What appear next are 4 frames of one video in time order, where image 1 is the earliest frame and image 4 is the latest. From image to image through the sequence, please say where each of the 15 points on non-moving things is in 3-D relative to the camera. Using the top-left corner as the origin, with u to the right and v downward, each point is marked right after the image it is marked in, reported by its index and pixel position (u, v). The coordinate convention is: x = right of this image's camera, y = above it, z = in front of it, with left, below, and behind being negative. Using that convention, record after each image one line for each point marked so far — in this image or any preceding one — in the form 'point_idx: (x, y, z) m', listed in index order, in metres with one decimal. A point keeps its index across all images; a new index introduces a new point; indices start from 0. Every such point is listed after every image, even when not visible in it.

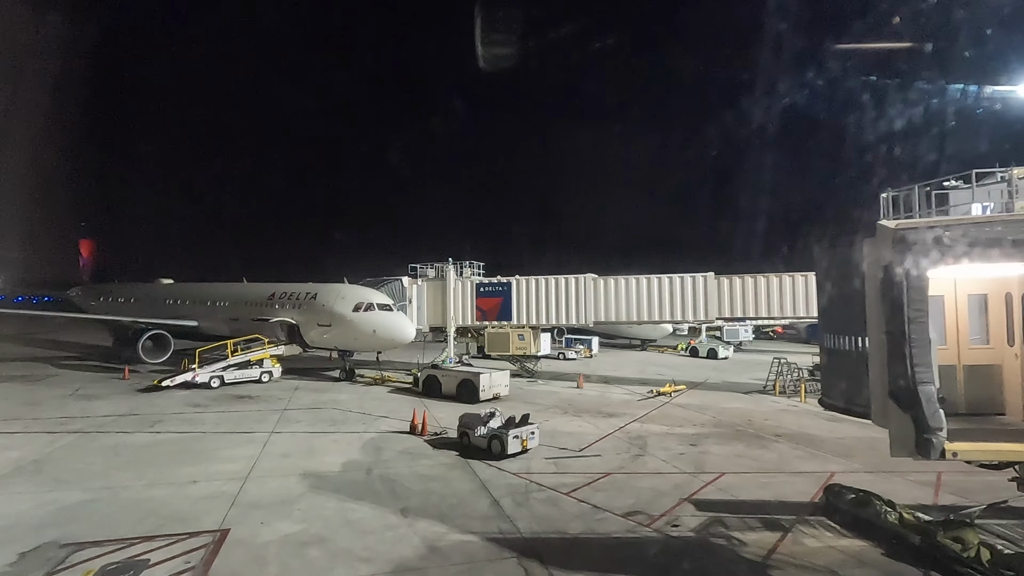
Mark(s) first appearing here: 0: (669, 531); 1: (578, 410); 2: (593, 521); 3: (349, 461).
0: (+2.5, -3.9, +8.6) m
1: (+2.2, -4.2, +18.1) m
2: (+1.3, -3.9, +8.9) m
3: (-3.6, -3.8, +11.8) m
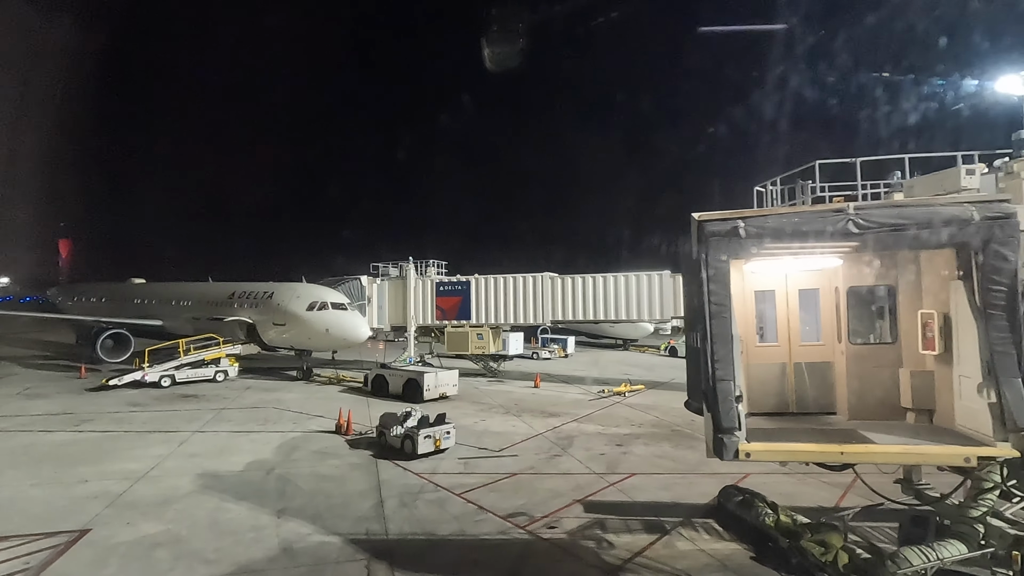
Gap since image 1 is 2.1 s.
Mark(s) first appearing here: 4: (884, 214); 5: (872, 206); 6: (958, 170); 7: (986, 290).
0: (+0.5, -3.9, +8.4) m
1: (+0.3, -4.1, +17.9) m
2: (-0.7, -3.8, +8.7) m
3: (-5.6, -3.8, +11.7) m
4: (+3.4, +0.7, +4.9) m
5: (+3.4, +0.8, +5.1) m
6: (+4.7, +1.2, +5.6) m
7: (+4.2, 0.0, +4.8) m
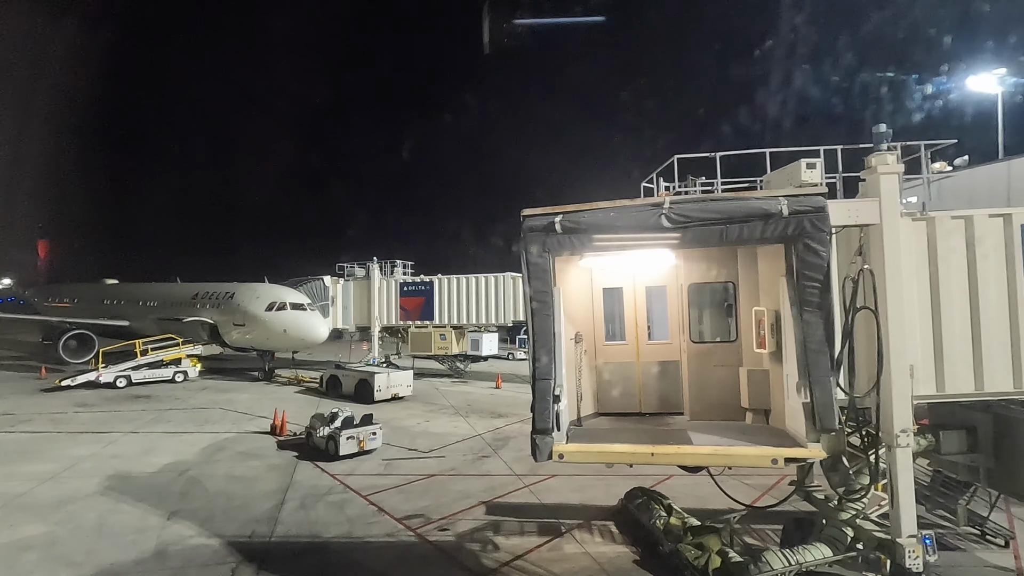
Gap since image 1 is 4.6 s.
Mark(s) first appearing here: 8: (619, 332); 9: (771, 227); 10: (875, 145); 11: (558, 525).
0: (-1.2, -3.8, +8.3) m
1: (-1.4, -4.1, +17.8) m
2: (-2.4, -3.8, +8.6) m
3: (-7.3, -3.8, +11.6) m
4: (+1.6, +0.7, +4.8) m
5: (+1.7, +0.8, +4.9) m
6: (+2.9, +1.3, +5.5) m
7: (+2.5, 0.0, +4.6) m
8: (+1.3, -0.5, +6.6) m
9: (+2.3, +0.5, +4.6) m
10: (+4.1, +1.6, +6.1) m
11: (+0.8, -3.9, +8.7) m
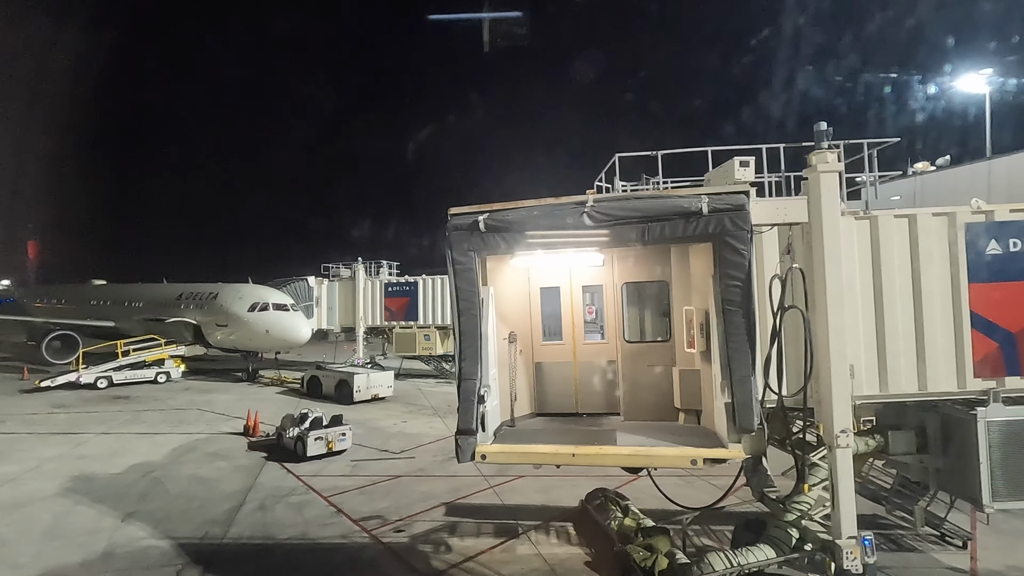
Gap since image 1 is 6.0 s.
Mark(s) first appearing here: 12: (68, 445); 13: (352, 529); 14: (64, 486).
0: (-1.9, -3.8, +8.2) m
1: (-2.1, -4.1, +17.8) m
2: (-3.1, -3.8, +8.6) m
3: (-8.0, -3.8, +11.5) m
4: (+0.9, +0.7, +4.7) m
5: (+1.0, +0.8, +4.9) m
6: (+2.2, +1.3, +5.4) m
7: (+1.8, 0.0, +4.6) m
8: (+0.6, -0.5, +6.6) m
9: (+1.6, +0.5, +4.6) m
10: (+3.4, +1.6, +6.1) m
11: (+0.1, -3.8, +8.6) m
12: (-10.6, -3.8, +12.8) m
13: (-2.5, -3.8, +8.5) m
14: (-8.4, -3.7, +10.0) m
